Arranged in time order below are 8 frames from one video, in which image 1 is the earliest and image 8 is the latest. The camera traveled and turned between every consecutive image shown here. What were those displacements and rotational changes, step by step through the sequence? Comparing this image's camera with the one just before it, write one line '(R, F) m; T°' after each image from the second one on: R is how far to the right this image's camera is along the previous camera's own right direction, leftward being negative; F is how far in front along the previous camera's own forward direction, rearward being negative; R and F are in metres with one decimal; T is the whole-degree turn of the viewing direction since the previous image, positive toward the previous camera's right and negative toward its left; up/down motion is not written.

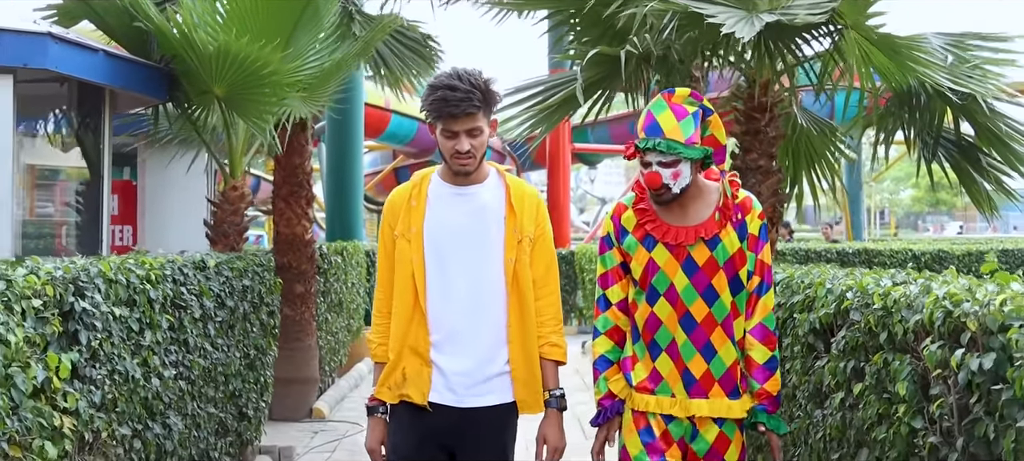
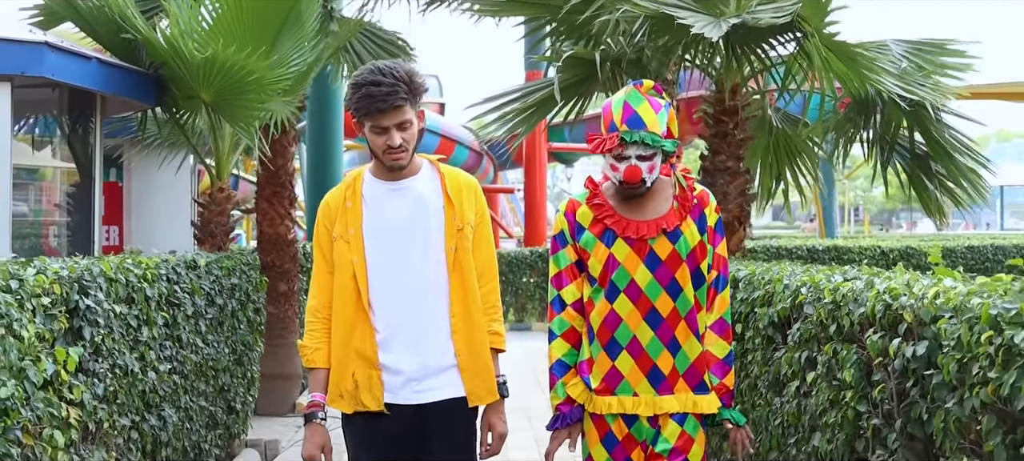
(0.0, -0.3) m; +1°
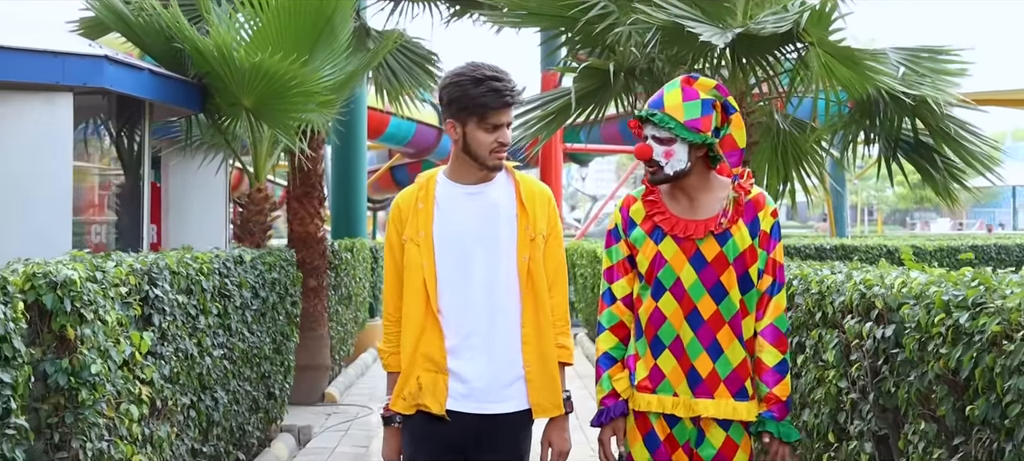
(0.0, -0.5) m; -1°
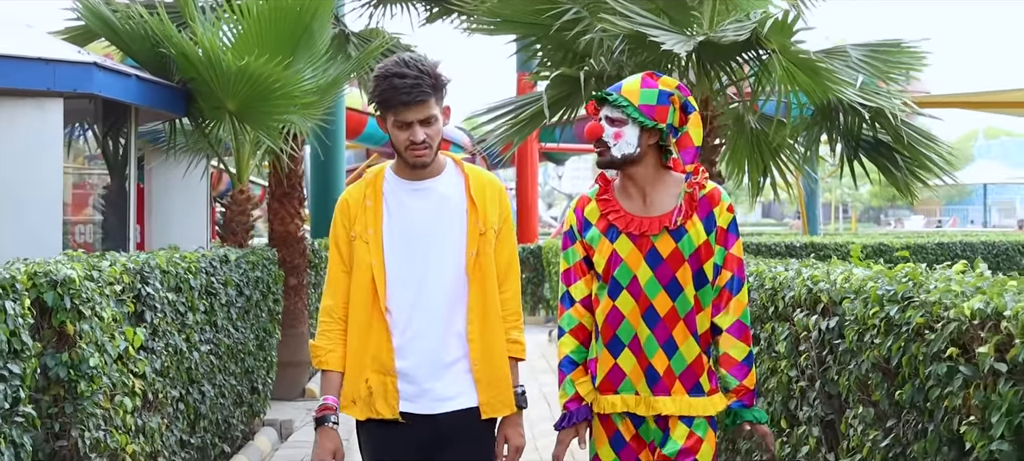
(0.0, -0.3) m; +1°
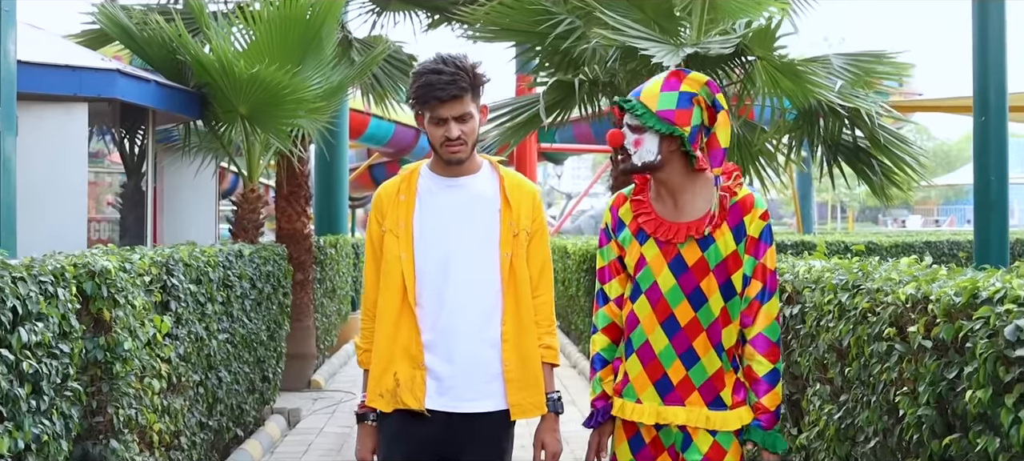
(0.0, -0.4) m; 0°
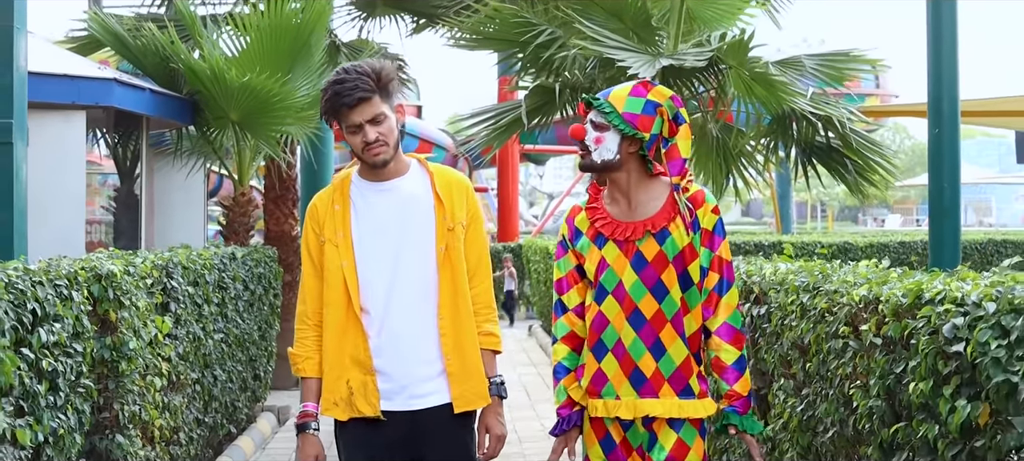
(0.0, -0.3) m; +1°
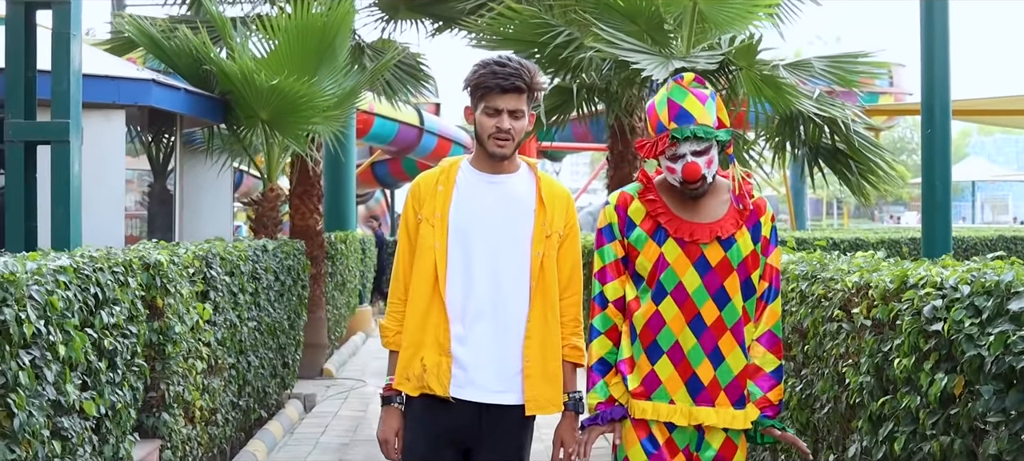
(0.0, -0.3) m; -1°
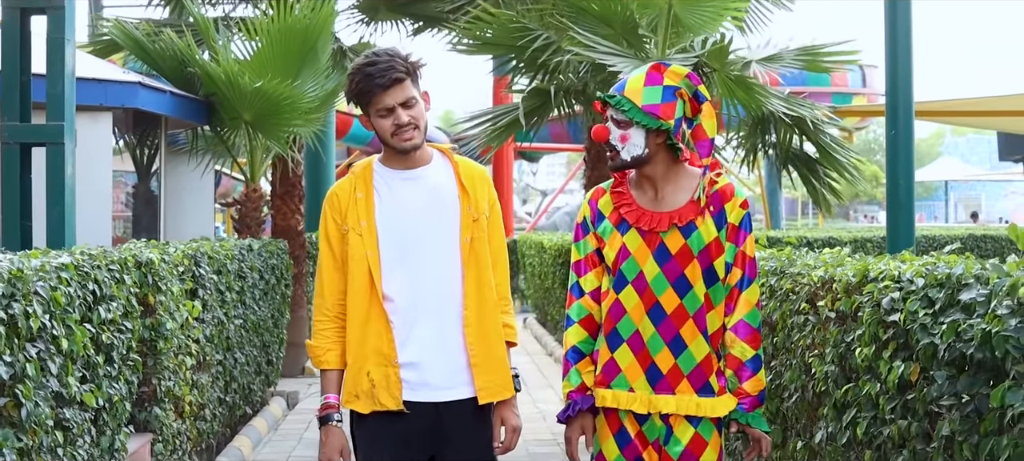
(0.0, -0.2) m; +1°
